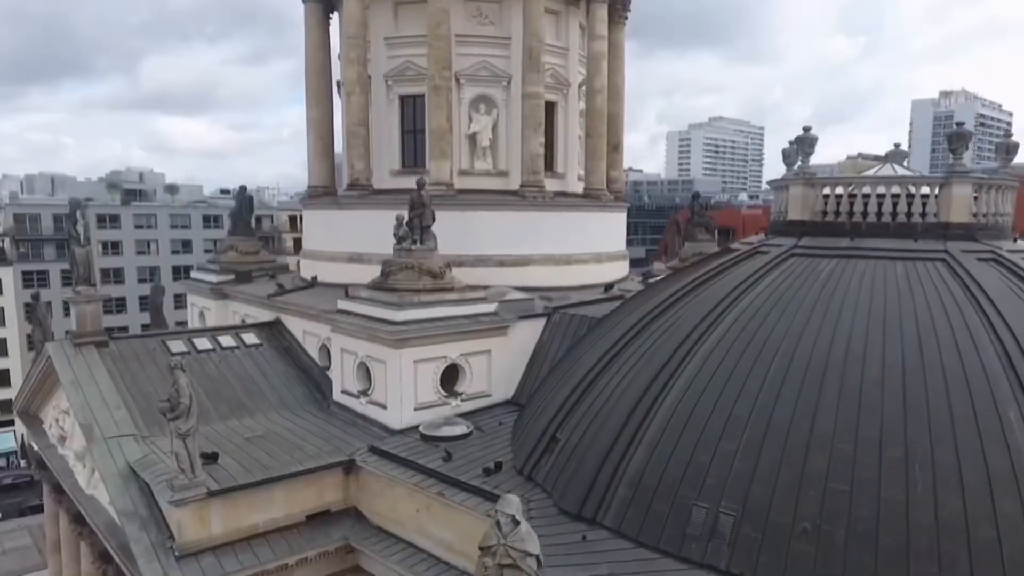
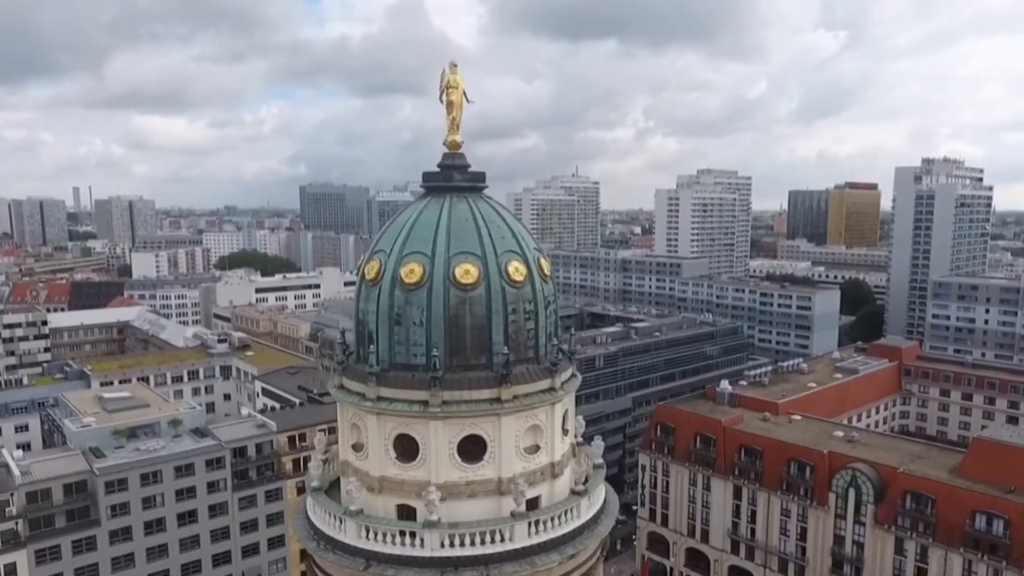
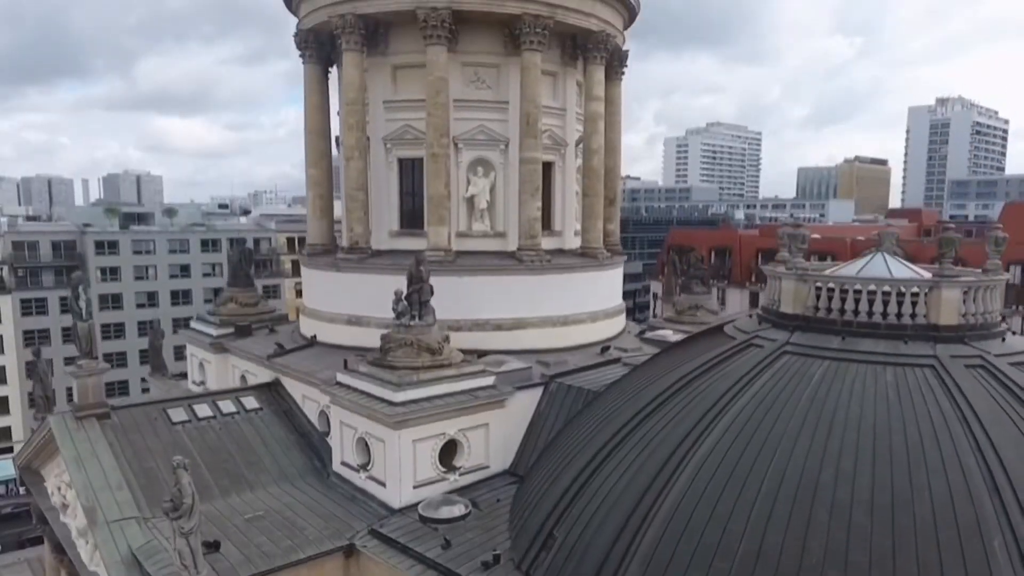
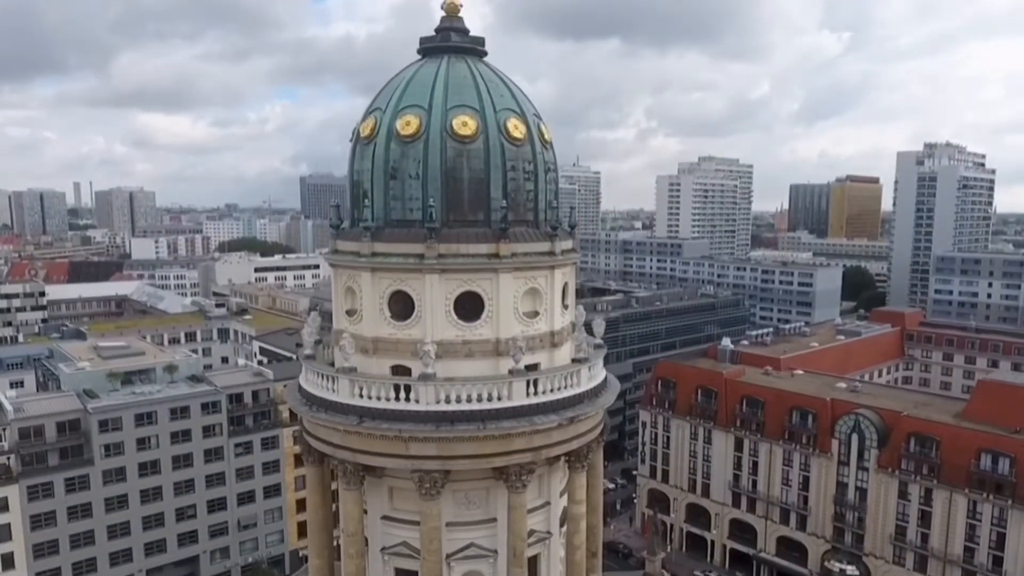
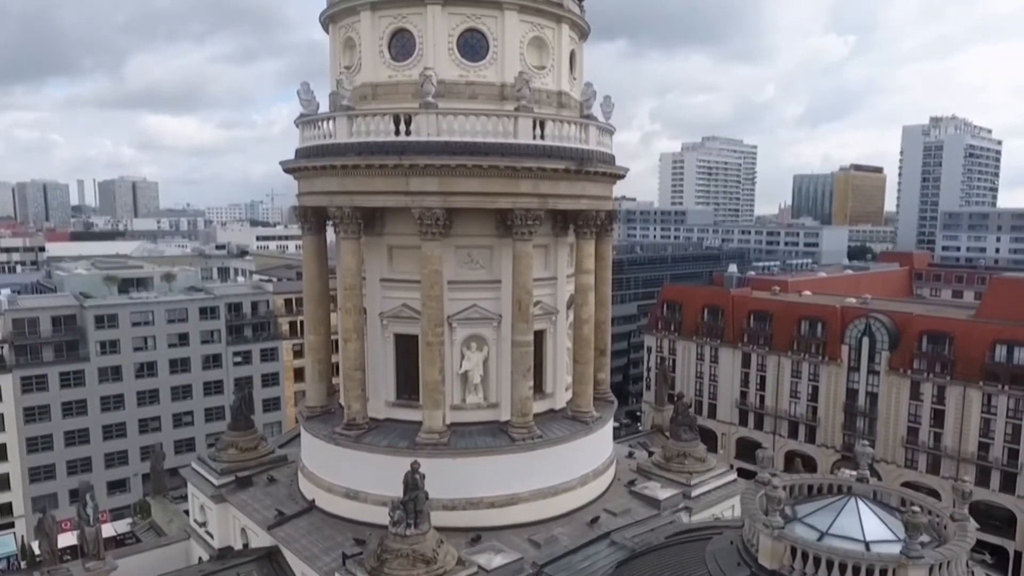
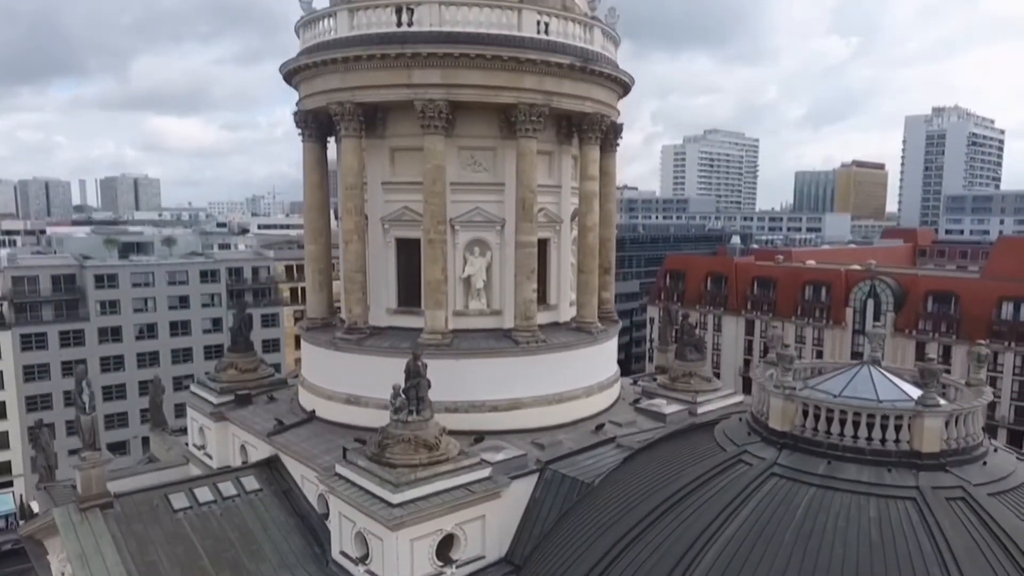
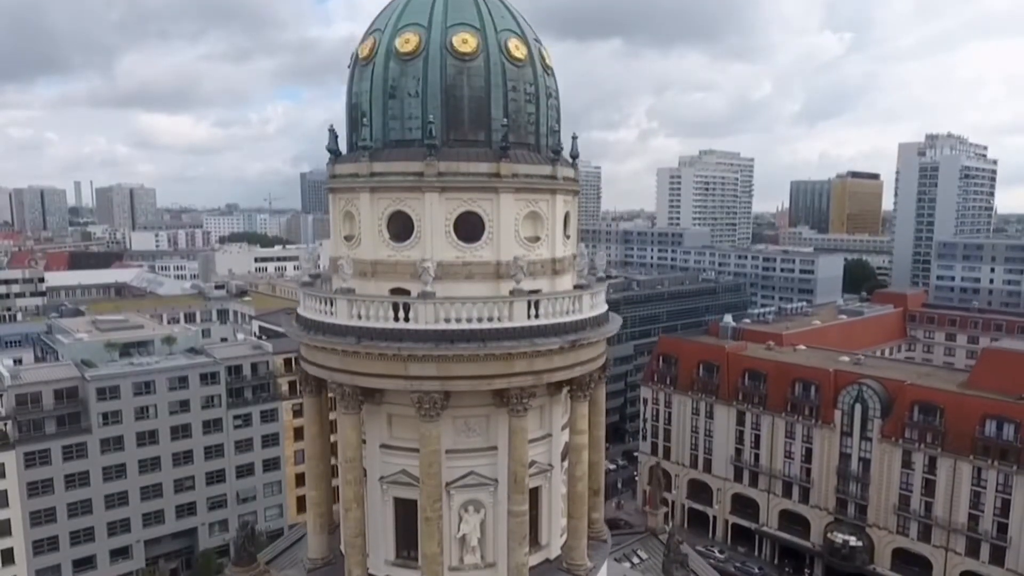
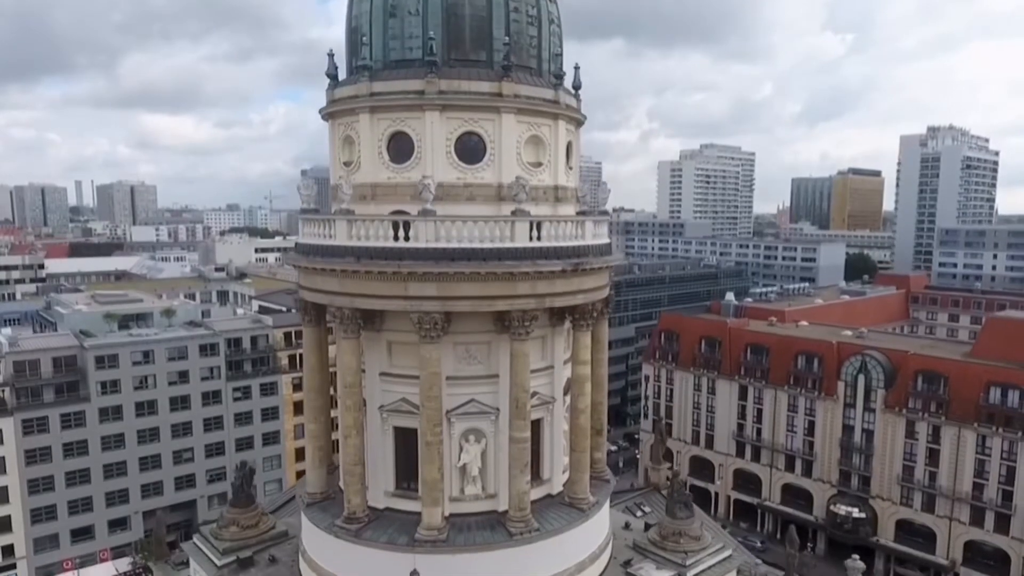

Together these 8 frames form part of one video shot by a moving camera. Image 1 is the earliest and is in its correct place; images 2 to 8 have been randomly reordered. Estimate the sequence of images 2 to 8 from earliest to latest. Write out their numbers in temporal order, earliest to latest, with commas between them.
3, 6, 5, 8, 7, 4, 2
